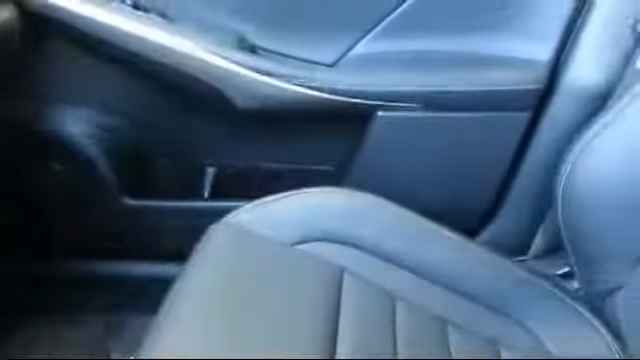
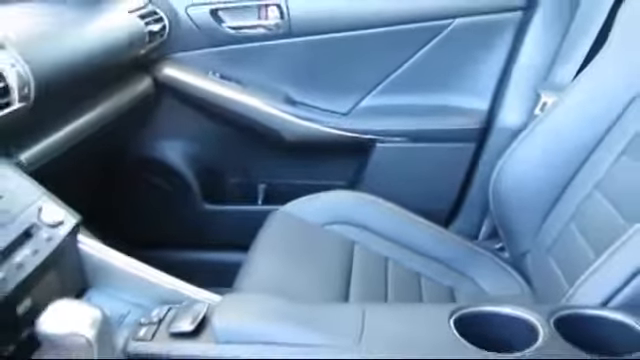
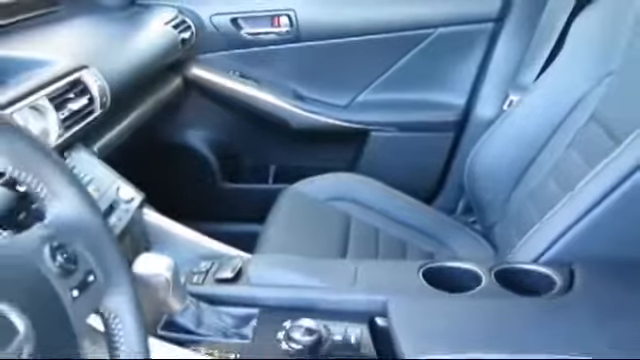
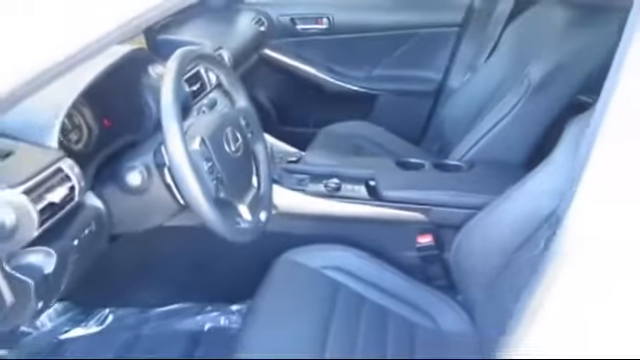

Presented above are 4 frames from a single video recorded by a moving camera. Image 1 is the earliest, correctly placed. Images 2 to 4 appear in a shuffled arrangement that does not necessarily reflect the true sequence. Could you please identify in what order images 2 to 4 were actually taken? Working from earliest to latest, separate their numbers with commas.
2, 3, 4
